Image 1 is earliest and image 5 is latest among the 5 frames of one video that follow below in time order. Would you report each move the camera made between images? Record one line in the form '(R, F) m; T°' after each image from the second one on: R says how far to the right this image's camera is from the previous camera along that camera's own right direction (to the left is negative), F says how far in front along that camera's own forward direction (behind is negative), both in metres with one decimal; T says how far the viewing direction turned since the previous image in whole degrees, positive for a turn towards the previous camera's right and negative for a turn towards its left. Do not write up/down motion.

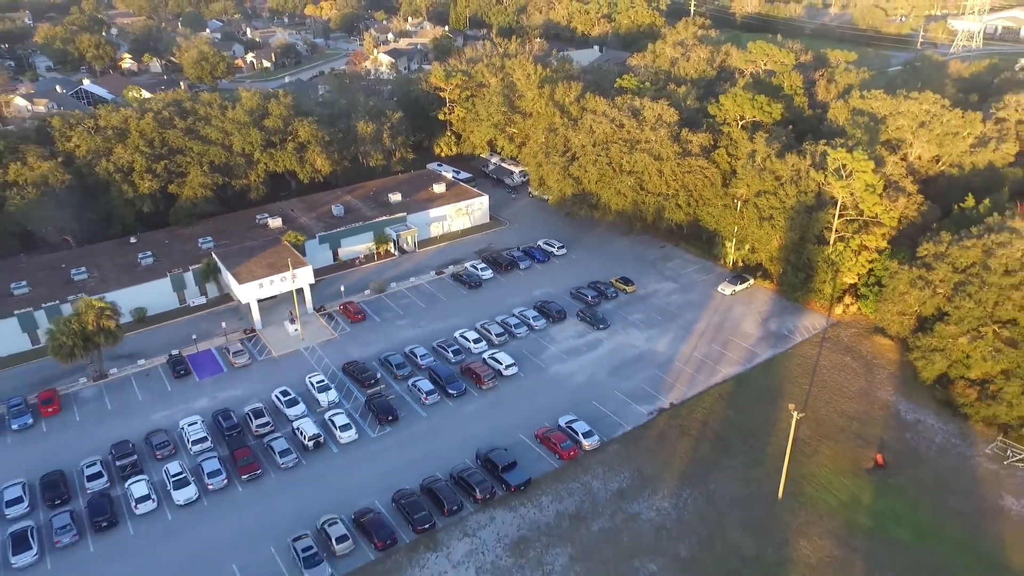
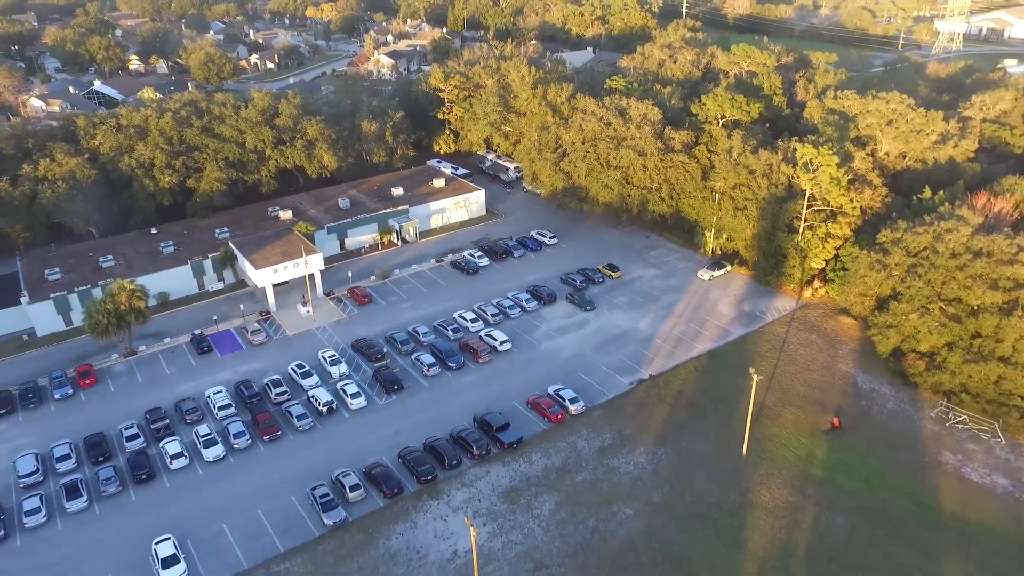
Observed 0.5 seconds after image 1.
(+0.2, -2.9) m; 0°
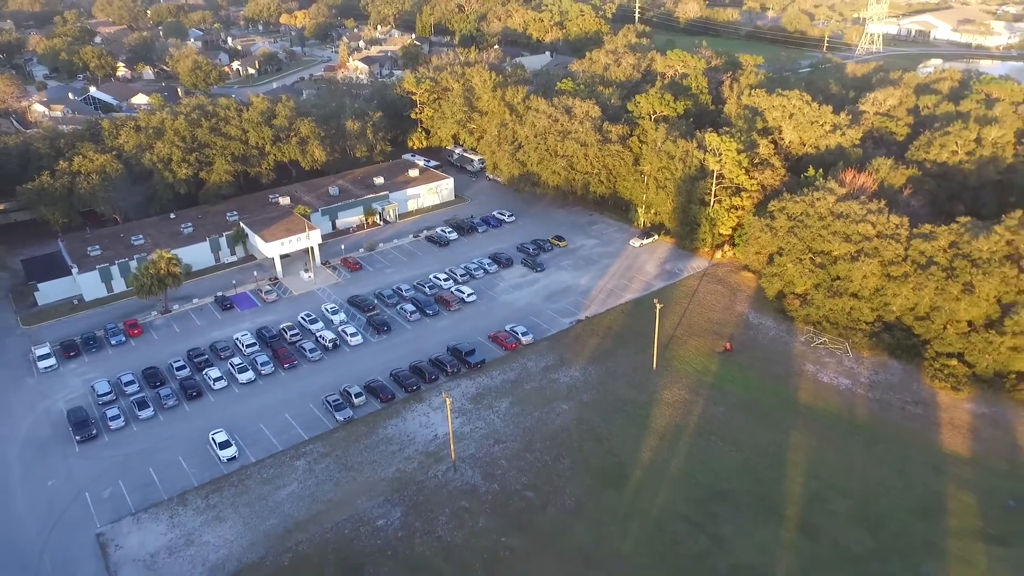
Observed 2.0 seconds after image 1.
(+0.4, -8.0) m; +2°
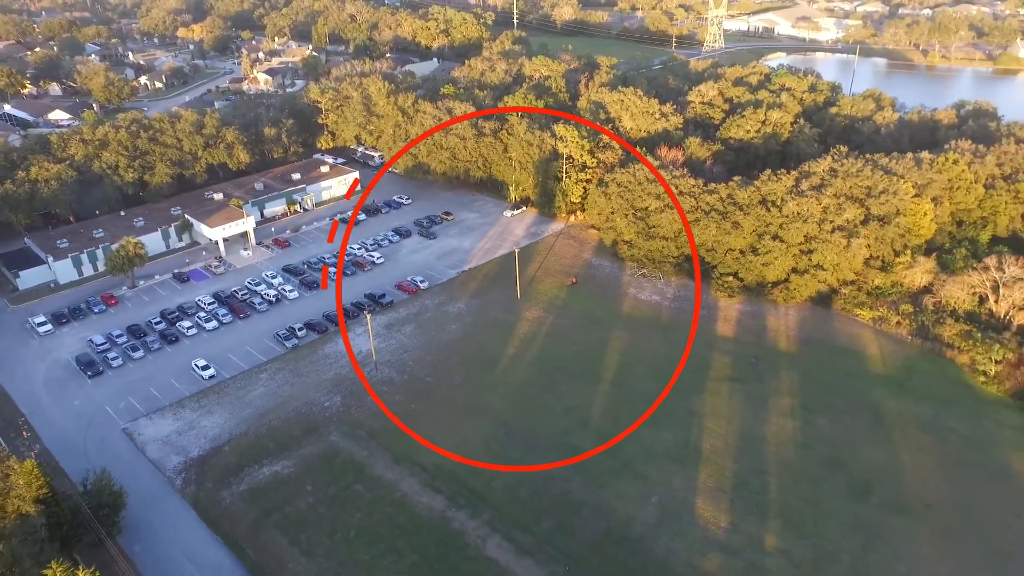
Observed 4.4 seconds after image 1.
(+0.5, -12.1) m; +7°
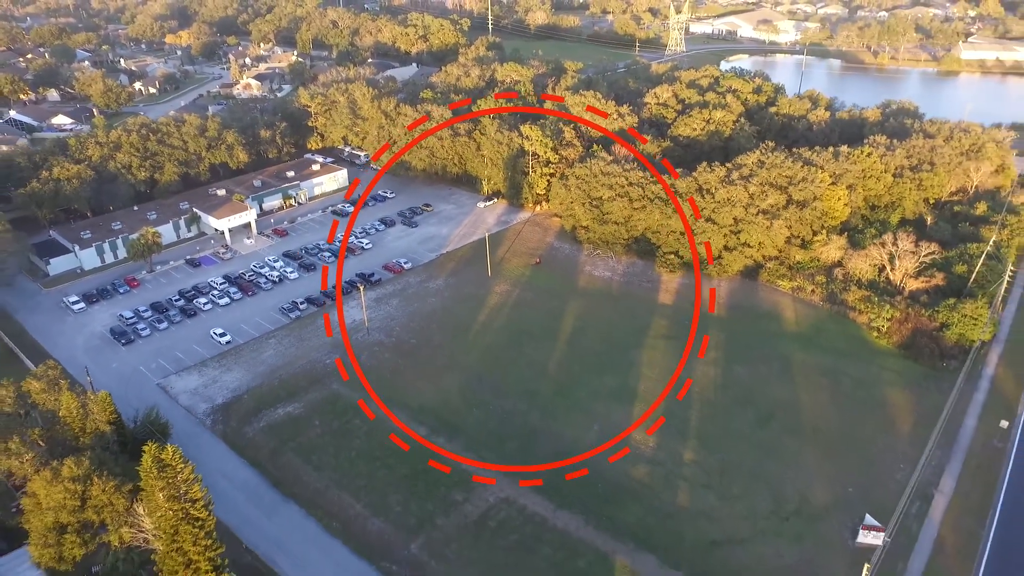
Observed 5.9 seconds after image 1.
(+0.7, -7.4) m; +1°
